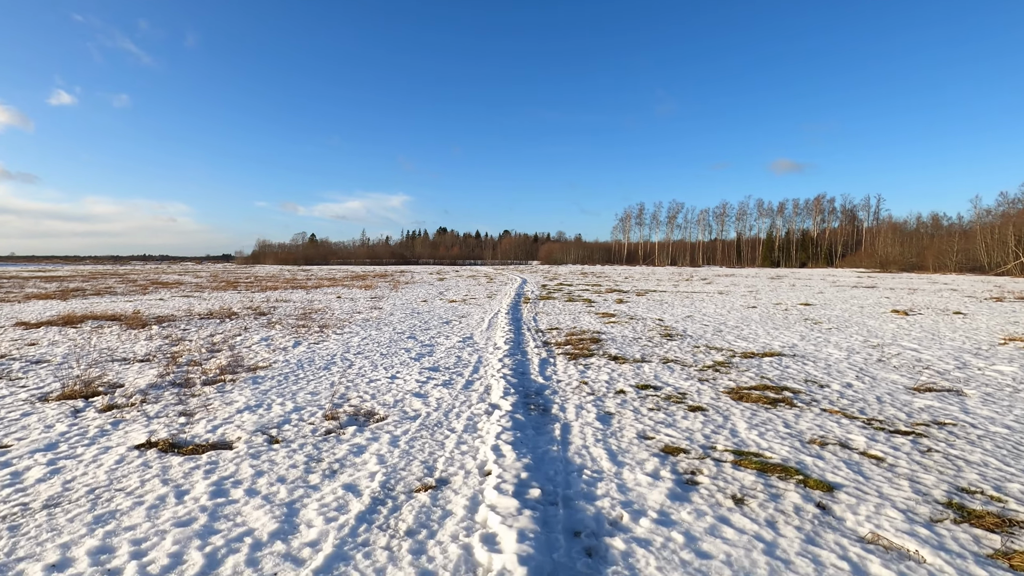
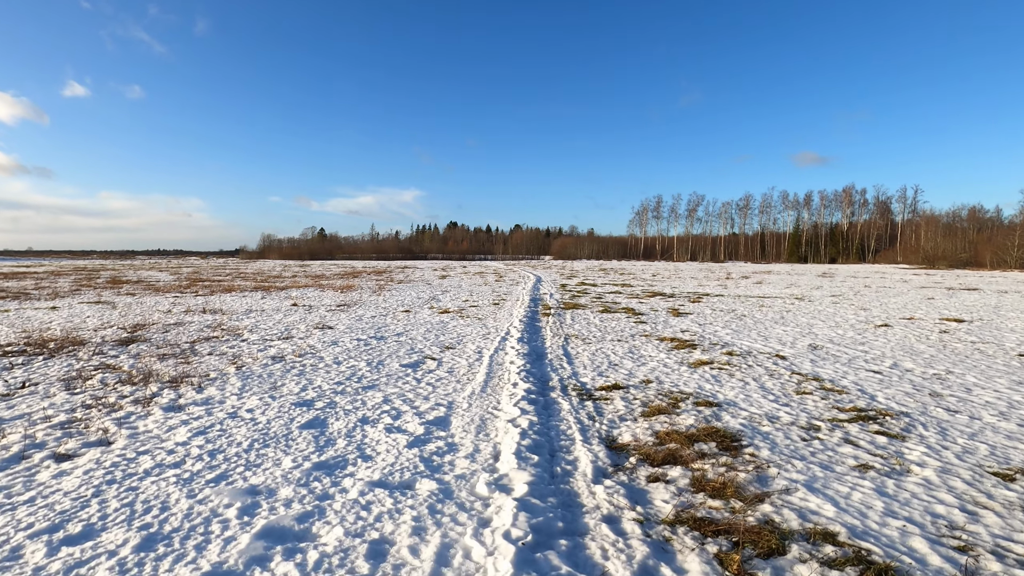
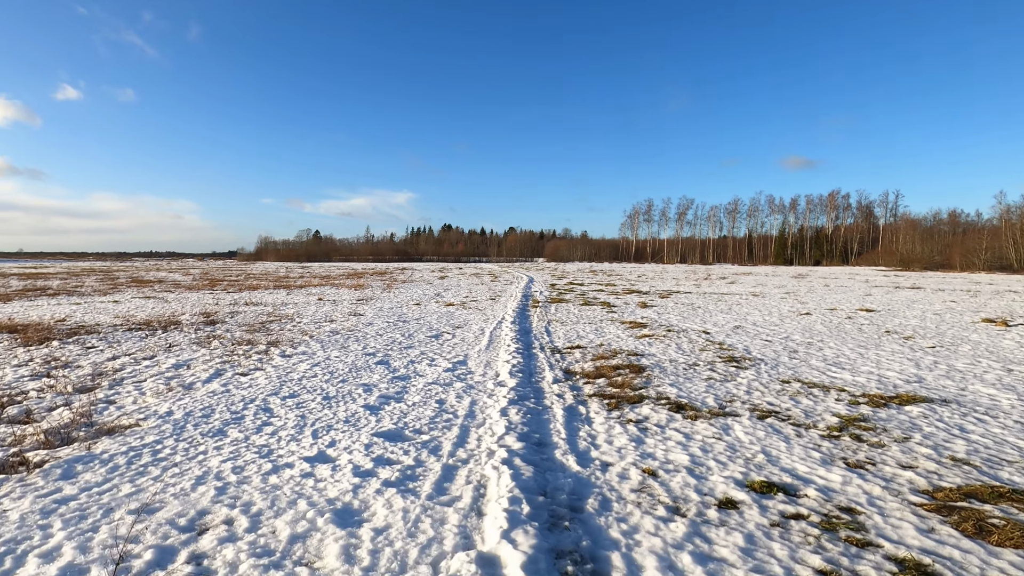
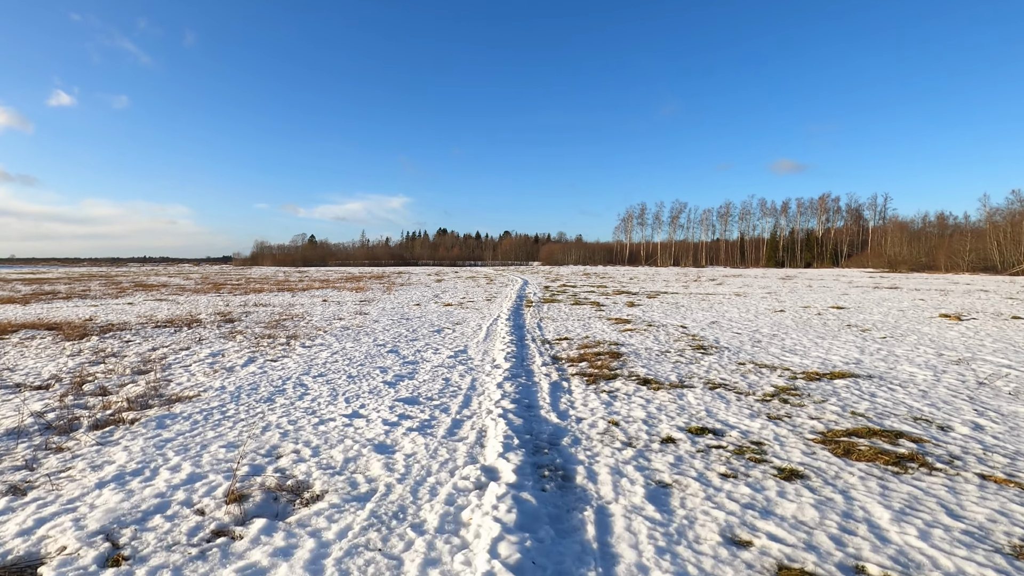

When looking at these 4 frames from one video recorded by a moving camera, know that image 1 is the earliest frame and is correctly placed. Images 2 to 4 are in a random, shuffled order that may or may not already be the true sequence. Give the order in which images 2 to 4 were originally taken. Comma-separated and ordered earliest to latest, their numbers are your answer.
4, 3, 2
